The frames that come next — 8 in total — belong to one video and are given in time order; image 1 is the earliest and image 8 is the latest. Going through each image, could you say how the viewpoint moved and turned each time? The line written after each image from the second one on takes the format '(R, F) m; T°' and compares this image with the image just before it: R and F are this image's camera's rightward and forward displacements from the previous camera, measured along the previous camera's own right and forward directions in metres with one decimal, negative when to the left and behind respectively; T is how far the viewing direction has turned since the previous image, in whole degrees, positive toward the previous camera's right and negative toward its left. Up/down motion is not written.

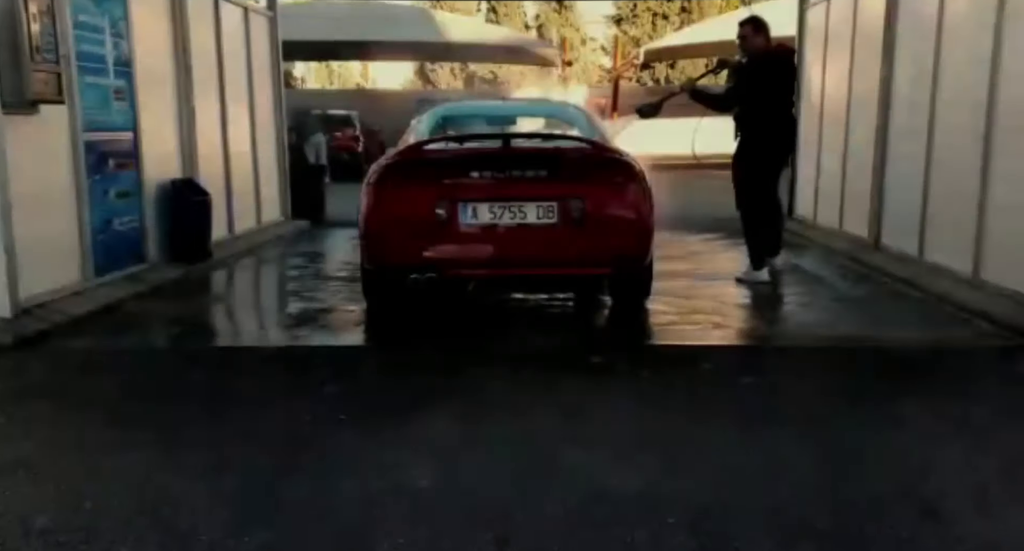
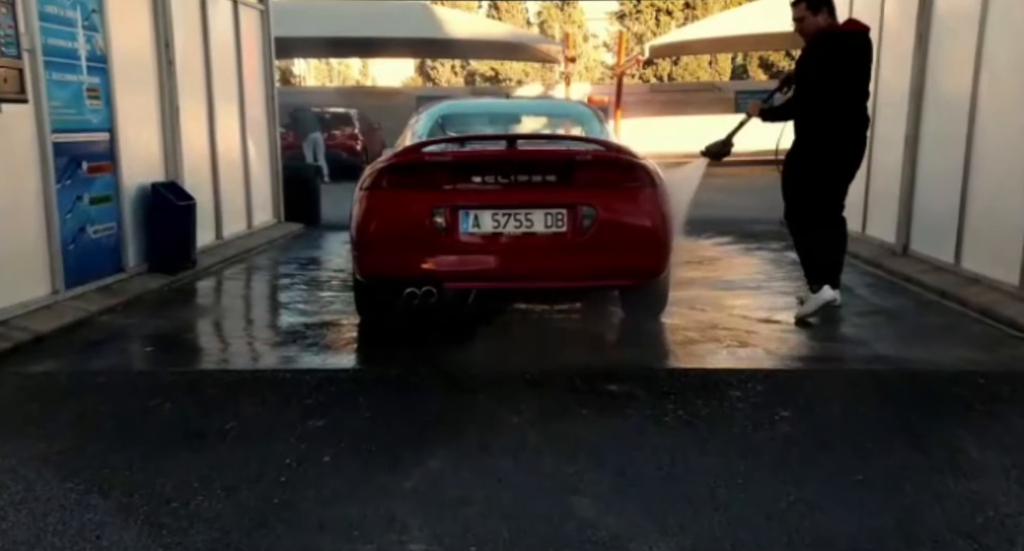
(0.0, +0.5) m; 0°
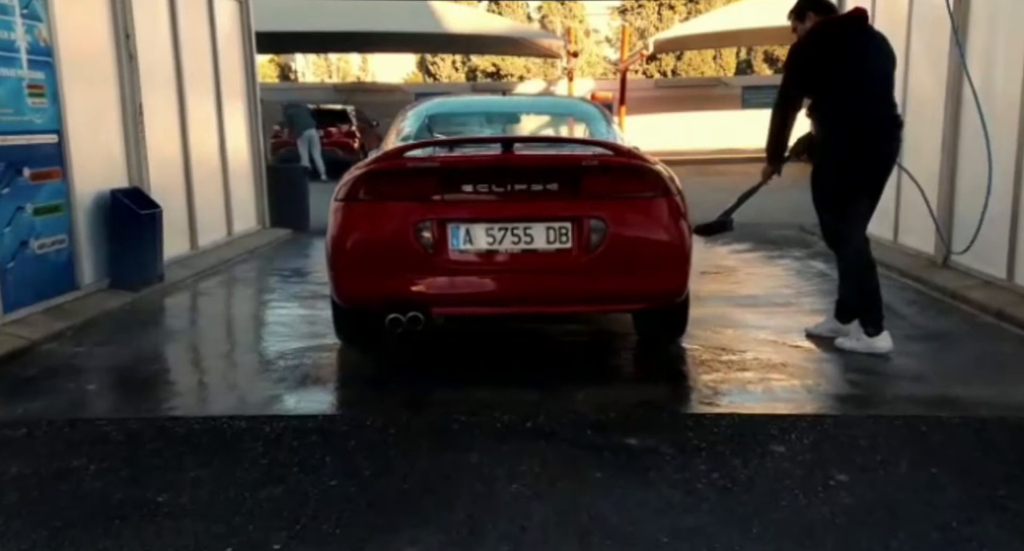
(0.0, +0.8) m; 0°
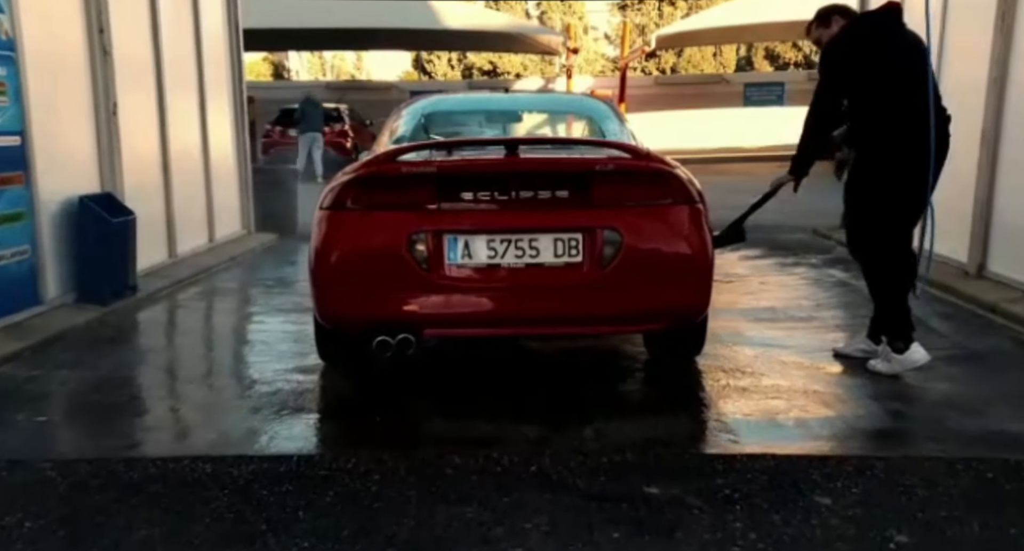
(0.0, +0.5) m; 0°
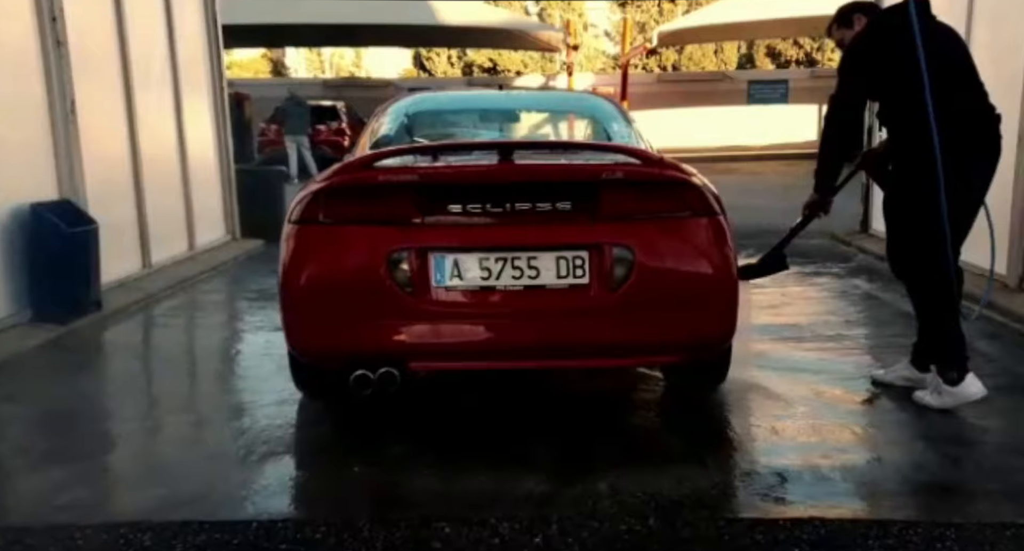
(0.0, +0.6) m; 0°
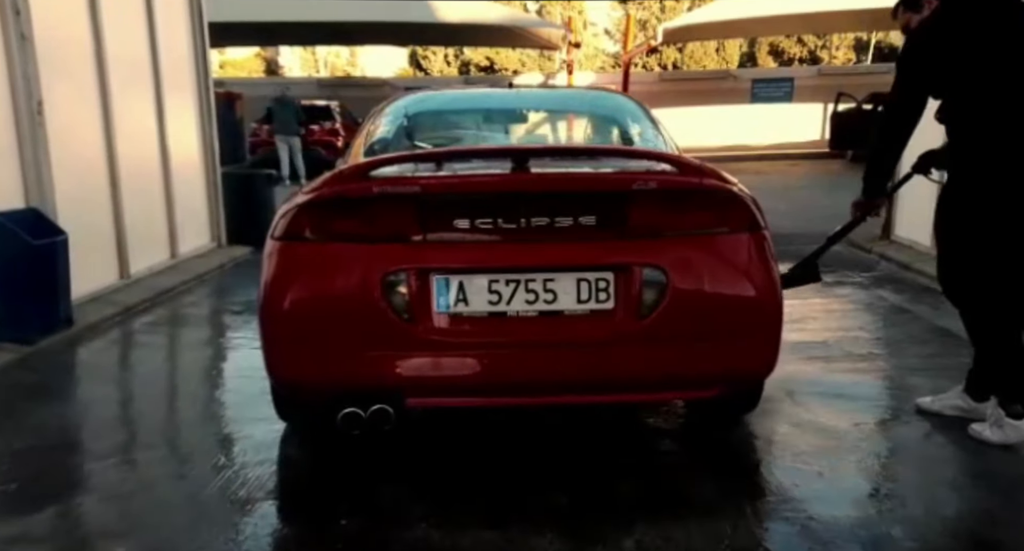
(-0.1, +0.5) m; 0°
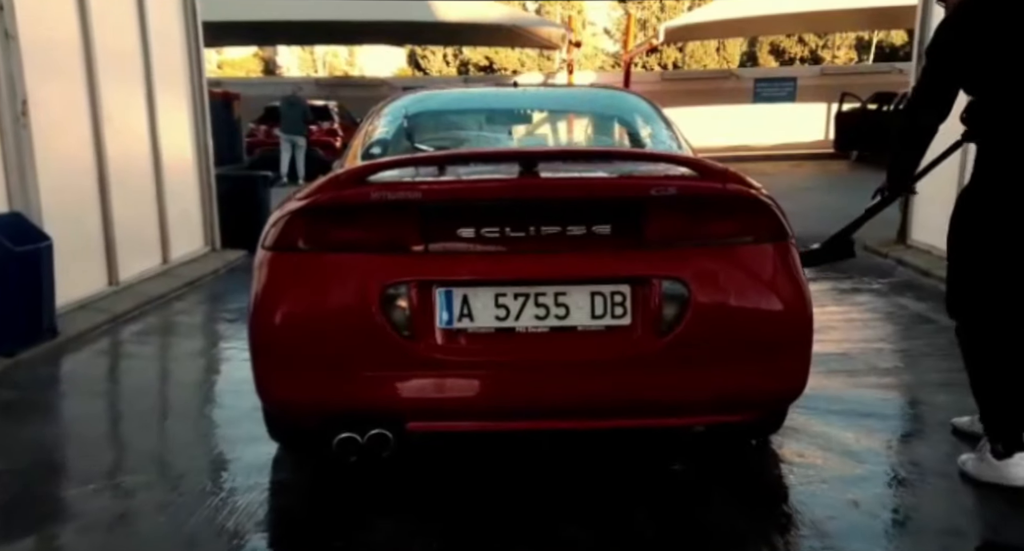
(0.0, +0.2) m; 0°
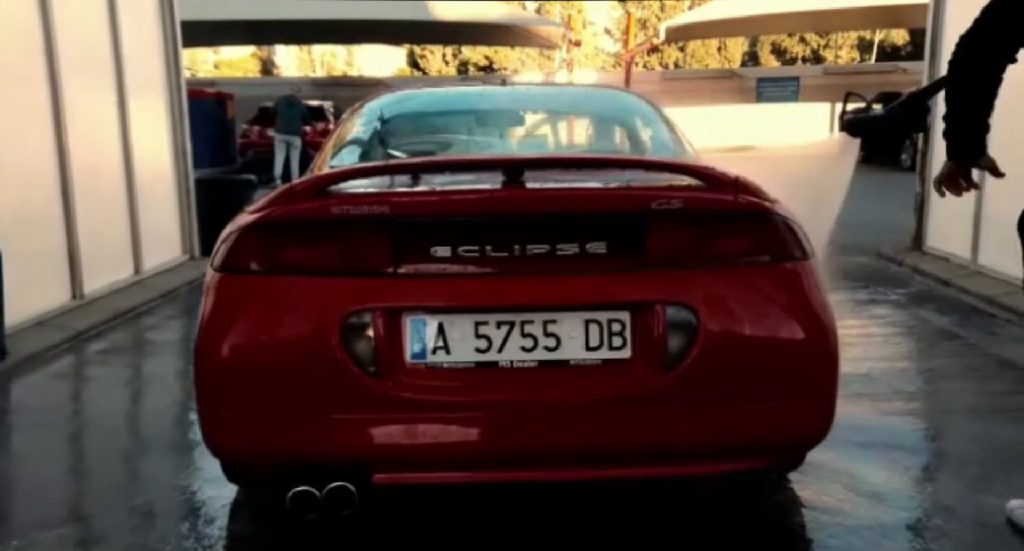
(0.0, +0.4) m; 0°
